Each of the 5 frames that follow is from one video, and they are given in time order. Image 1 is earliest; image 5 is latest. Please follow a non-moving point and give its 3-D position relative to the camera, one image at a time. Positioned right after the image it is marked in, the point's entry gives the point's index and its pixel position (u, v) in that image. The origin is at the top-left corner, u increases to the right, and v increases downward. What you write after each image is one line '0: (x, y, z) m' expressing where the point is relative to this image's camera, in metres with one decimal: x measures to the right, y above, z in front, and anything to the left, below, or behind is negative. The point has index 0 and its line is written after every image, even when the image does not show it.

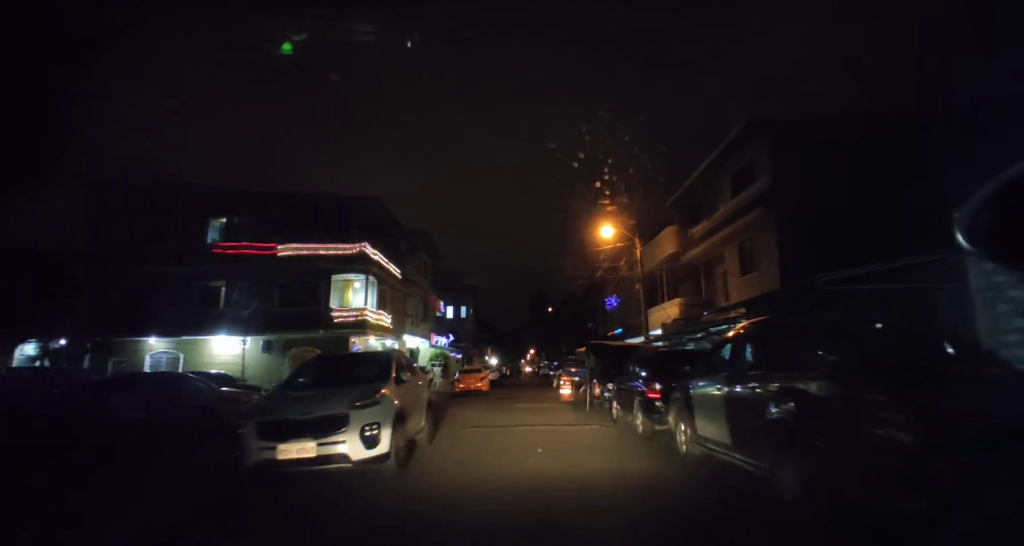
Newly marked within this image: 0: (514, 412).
0: (+0.1, -5.3, +18.4) m
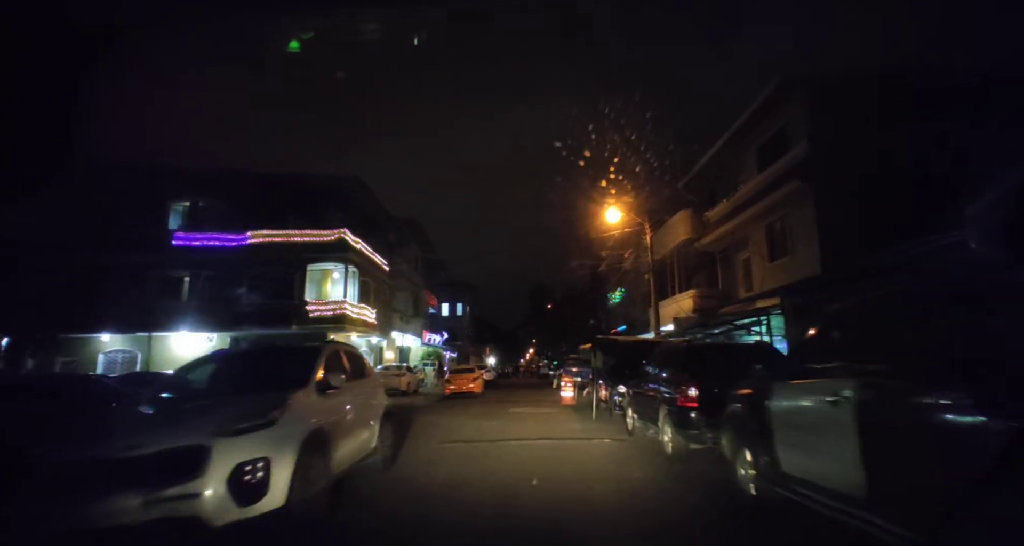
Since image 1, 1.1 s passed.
0: (0.0, -4.9, +16.0) m
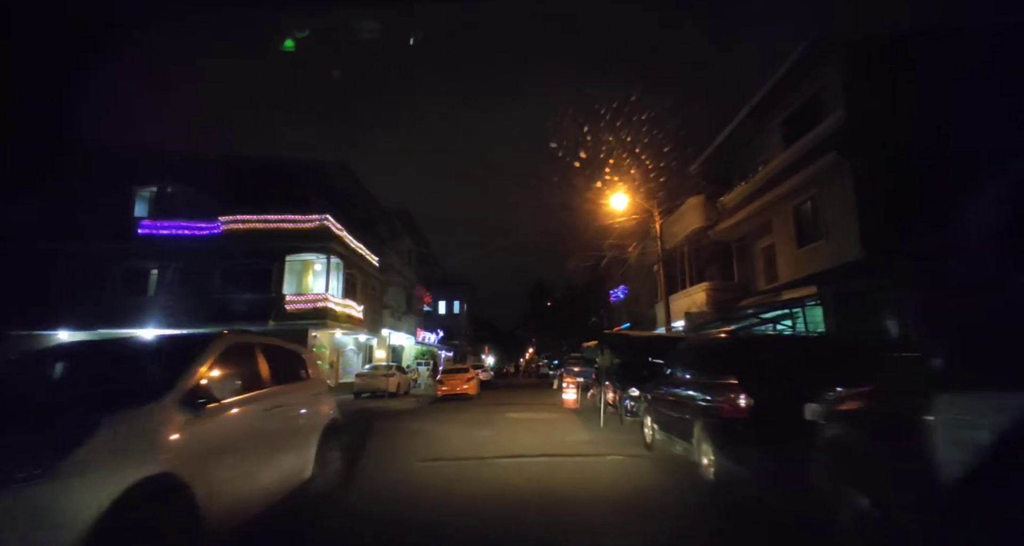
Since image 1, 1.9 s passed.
0: (-0.2, -4.5, +14.2) m
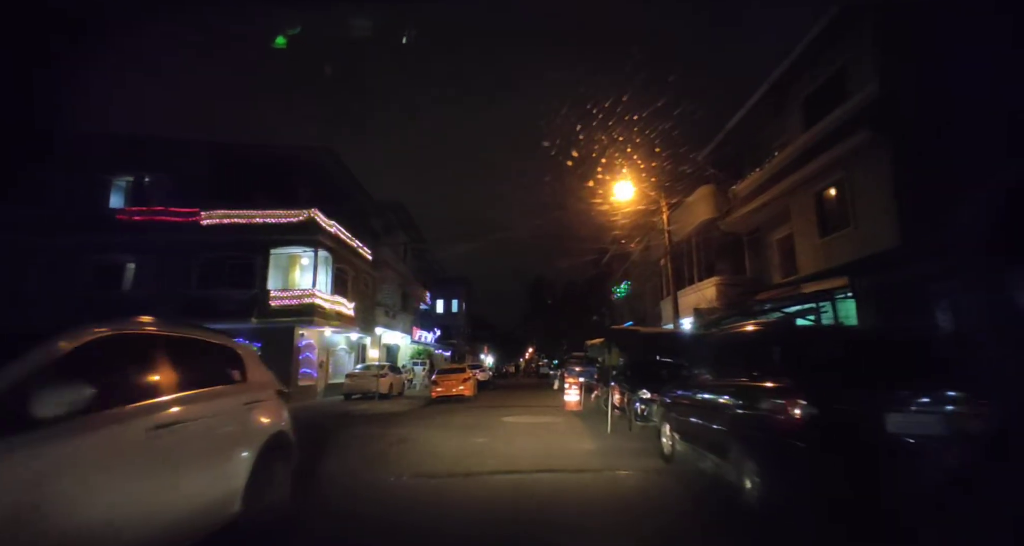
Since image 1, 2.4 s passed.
0: (-0.2, -4.3, +13.1) m
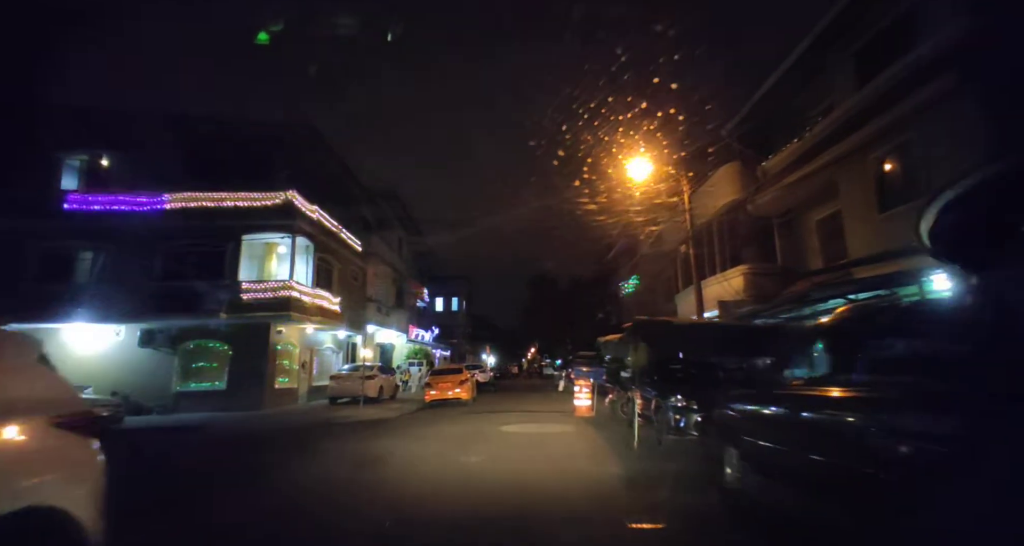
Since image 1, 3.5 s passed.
0: (-0.1, -3.9, +11.0) m
